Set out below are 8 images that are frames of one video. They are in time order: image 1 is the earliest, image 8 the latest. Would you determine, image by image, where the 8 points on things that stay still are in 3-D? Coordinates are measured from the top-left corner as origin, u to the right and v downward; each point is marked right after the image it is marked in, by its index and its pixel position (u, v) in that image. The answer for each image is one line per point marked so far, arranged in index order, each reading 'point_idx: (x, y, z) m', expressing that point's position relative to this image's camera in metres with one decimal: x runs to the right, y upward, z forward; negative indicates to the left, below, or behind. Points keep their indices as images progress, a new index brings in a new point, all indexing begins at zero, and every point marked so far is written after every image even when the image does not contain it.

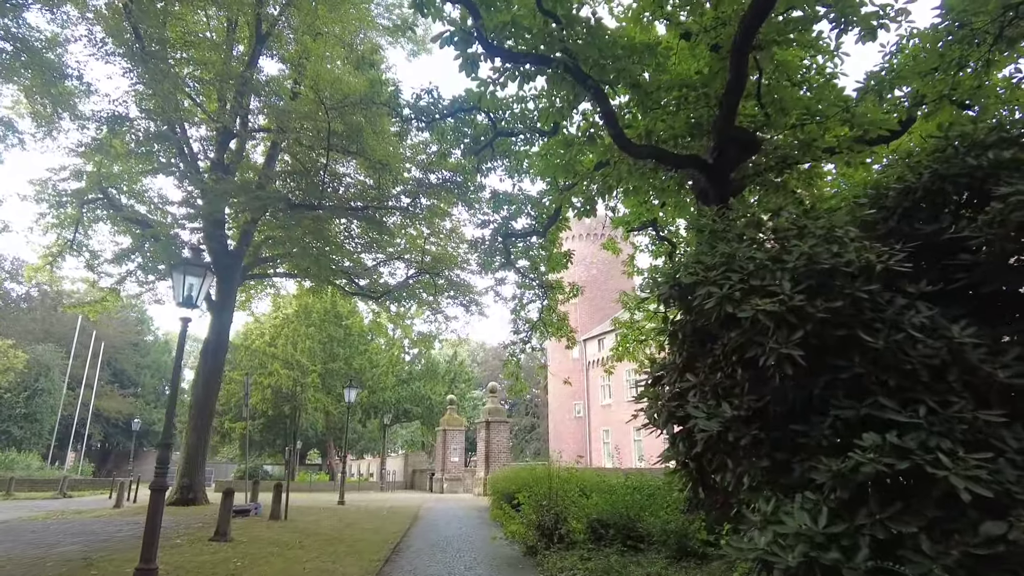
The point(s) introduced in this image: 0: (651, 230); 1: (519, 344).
0: (+2.9, +1.2, +13.4) m
1: (+0.2, -1.3, +14.8) m
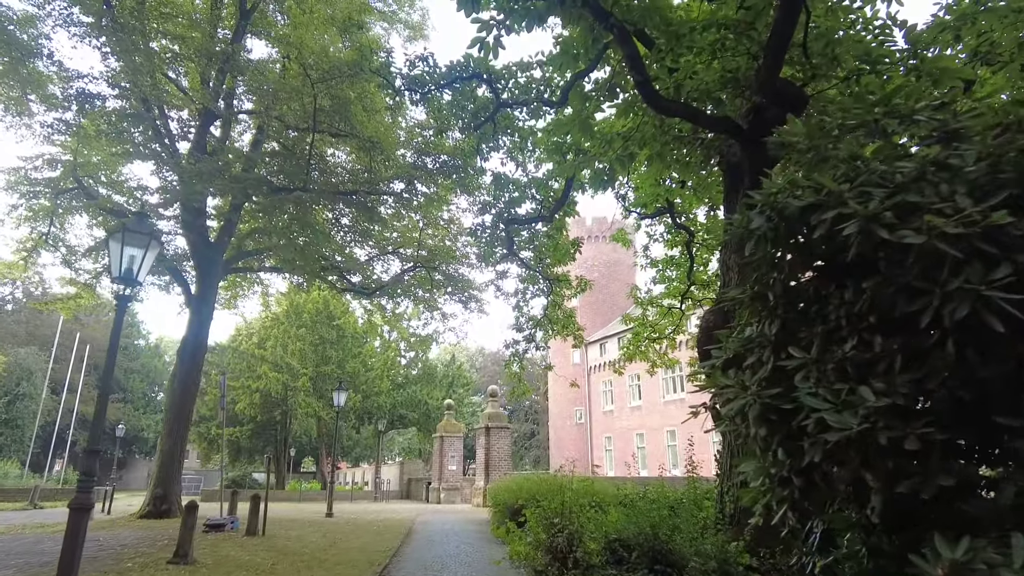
0: (+2.9, +1.3, +12.3) m
1: (+0.2, -1.1, +13.7) m
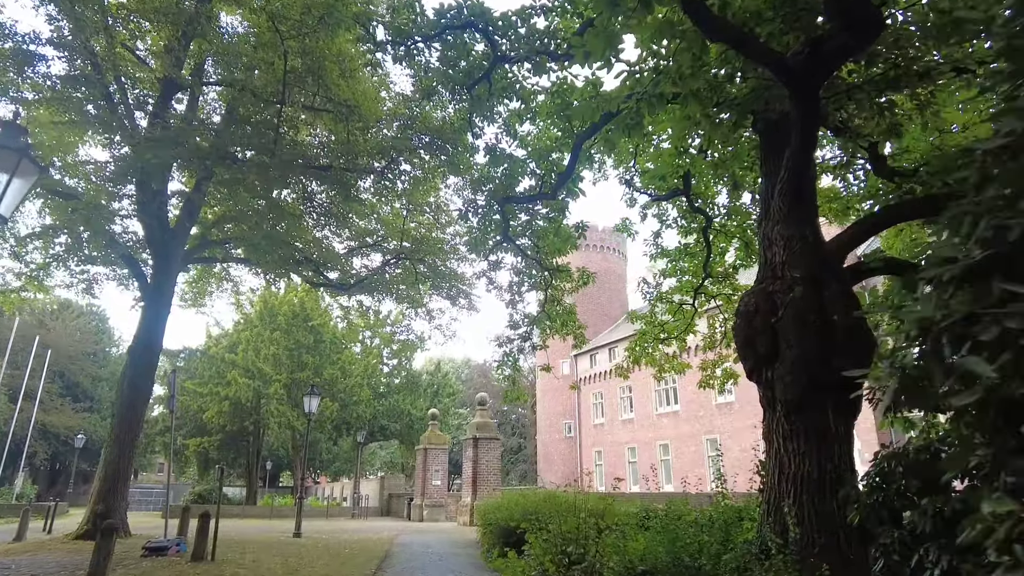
0: (+2.9, +1.5, +11.0) m
1: (+0.1, -1.0, +12.2) m
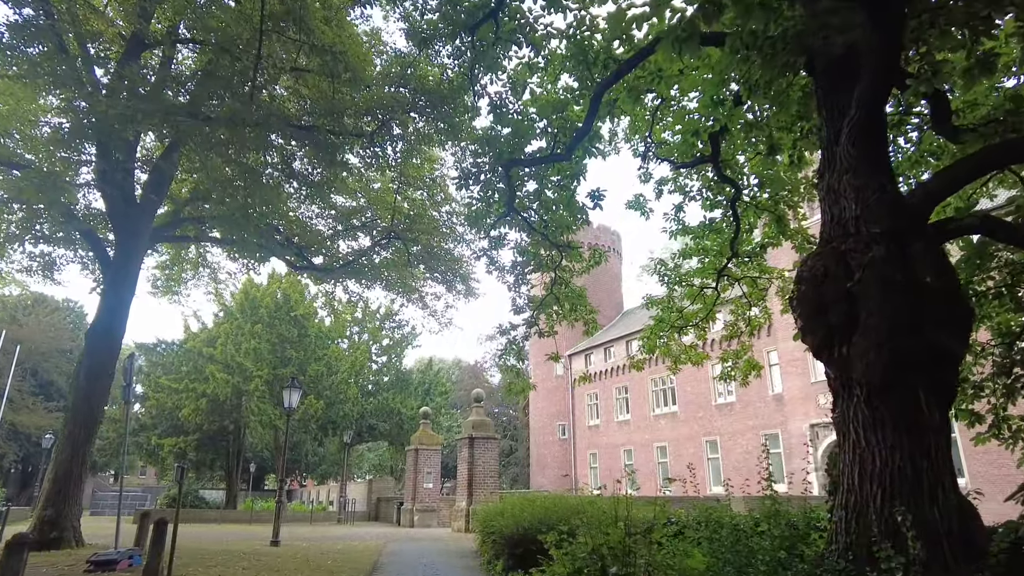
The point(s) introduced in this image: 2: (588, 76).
0: (+3.0, +1.8, +9.8) m
1: (+0.2, -0.7, +11.0) m
2: (+1.0, +2.7, +8.2) m
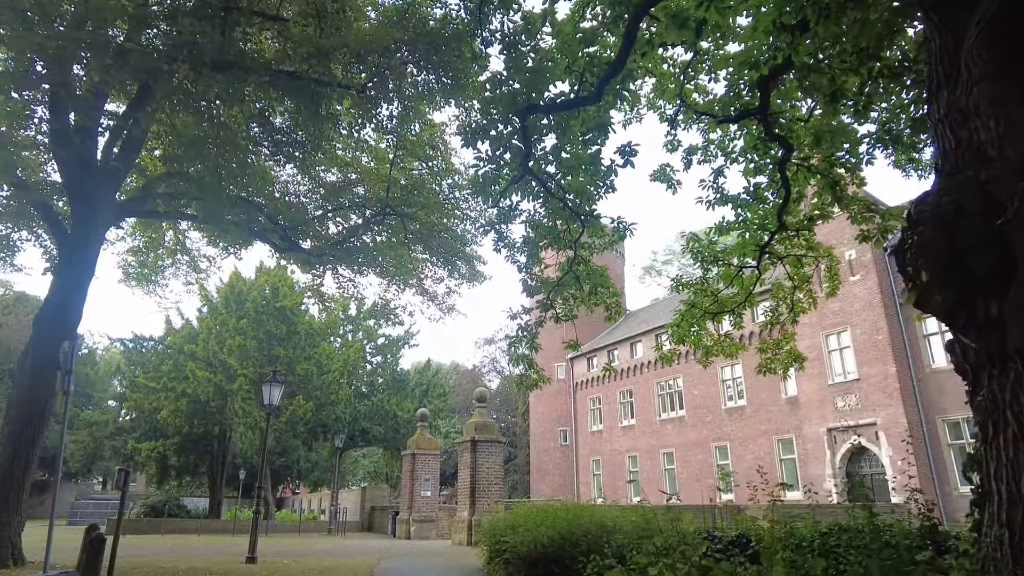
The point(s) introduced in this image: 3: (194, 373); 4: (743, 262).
0: (+3.1, +2.1, +8.5) m
1: (+0.3, -0.4, +9.6) m
2: (+1.2, +3.0, +6.8) m
3: (-9.5, -2.6, +19.5) m
4: (+3.5, +0.4, +9.9) m
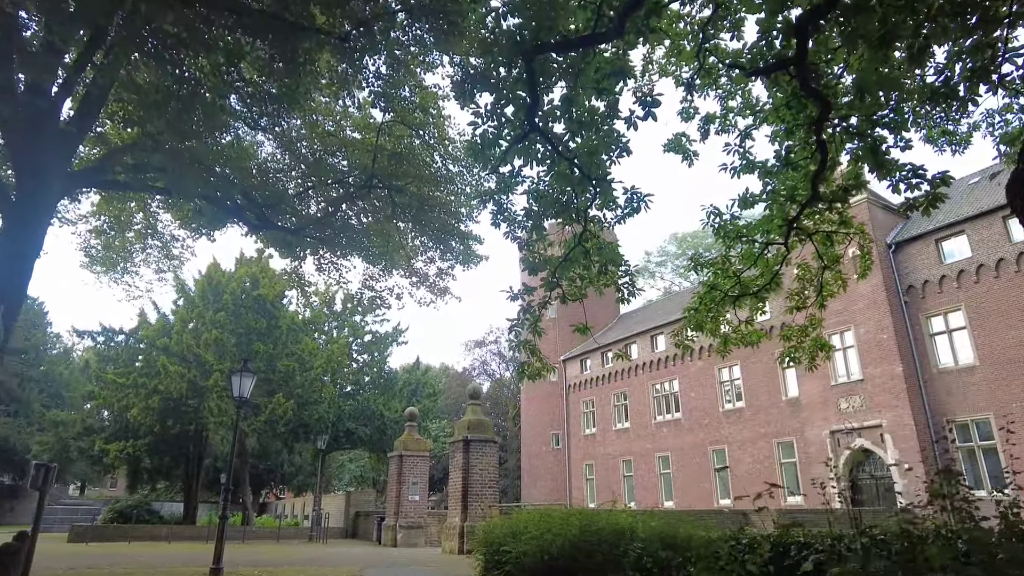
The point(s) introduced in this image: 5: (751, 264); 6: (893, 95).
0: (+3.2, +2.4, +7.5) m
1: (+0.3, -0.1, +8.6) m
2: (+1.2, +3.3, +5.8) m
3: (-9.7, -2.3, +18.3) m
4: (+3.5, +0.7, +8.9) m
5: (+3.4, +0.3, +9.2) m
6: (+4.2, +2.2, +7.3) m
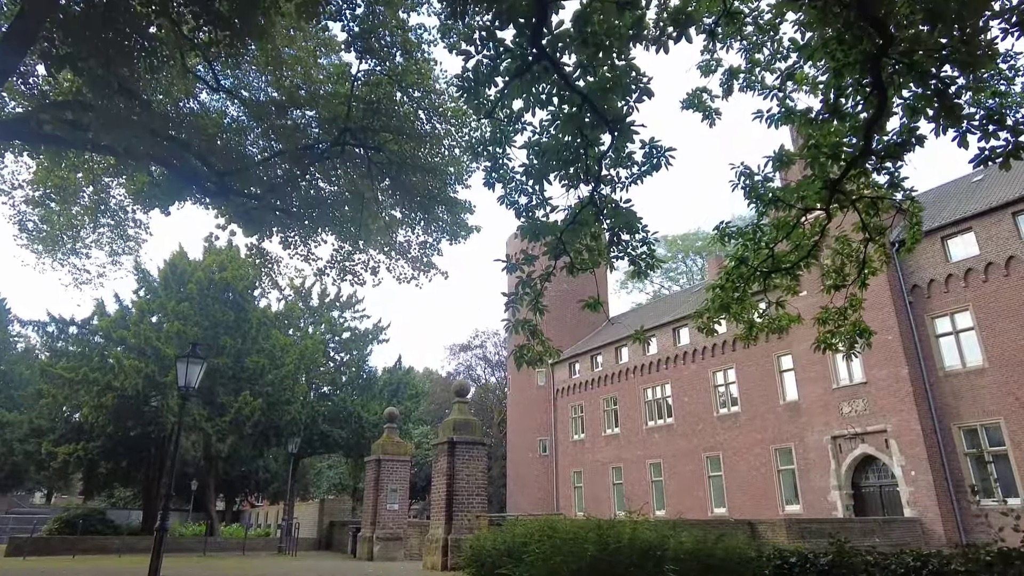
0: (+3.2, +2.8, +6.3) m
1: (+0.3, +0.3, +7.3) m
2: (+1.3, +3.7, +4.6) m
3: (-9.9, -2.0, +16.7) m
4: (+3.5, +1.0, +7.6) m
5: (+3.3, +0.7, +7.9) m
6: (+4.2, +2.5, +6.1) m
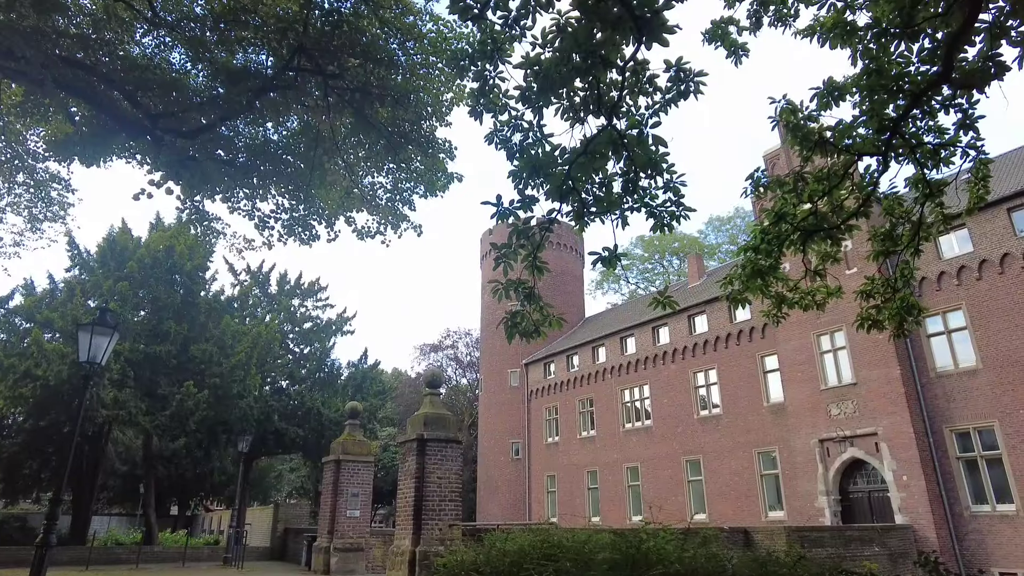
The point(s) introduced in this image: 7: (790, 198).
0: (+3.2, +3.1, +5.0) m
1: (+0.2, +0.7, +5.8) m
2: (+1.4, +4.1, +3.2) m
3: (-10.5, -1.4, +14.7) m
4: (+3.4, +1.3, +6.3) m
5: (+3.2, +1.0, +6.6) m
6: (+4.2, +2.8, +4.8) m
7: (+2.8, +1.0, +6.8) m
